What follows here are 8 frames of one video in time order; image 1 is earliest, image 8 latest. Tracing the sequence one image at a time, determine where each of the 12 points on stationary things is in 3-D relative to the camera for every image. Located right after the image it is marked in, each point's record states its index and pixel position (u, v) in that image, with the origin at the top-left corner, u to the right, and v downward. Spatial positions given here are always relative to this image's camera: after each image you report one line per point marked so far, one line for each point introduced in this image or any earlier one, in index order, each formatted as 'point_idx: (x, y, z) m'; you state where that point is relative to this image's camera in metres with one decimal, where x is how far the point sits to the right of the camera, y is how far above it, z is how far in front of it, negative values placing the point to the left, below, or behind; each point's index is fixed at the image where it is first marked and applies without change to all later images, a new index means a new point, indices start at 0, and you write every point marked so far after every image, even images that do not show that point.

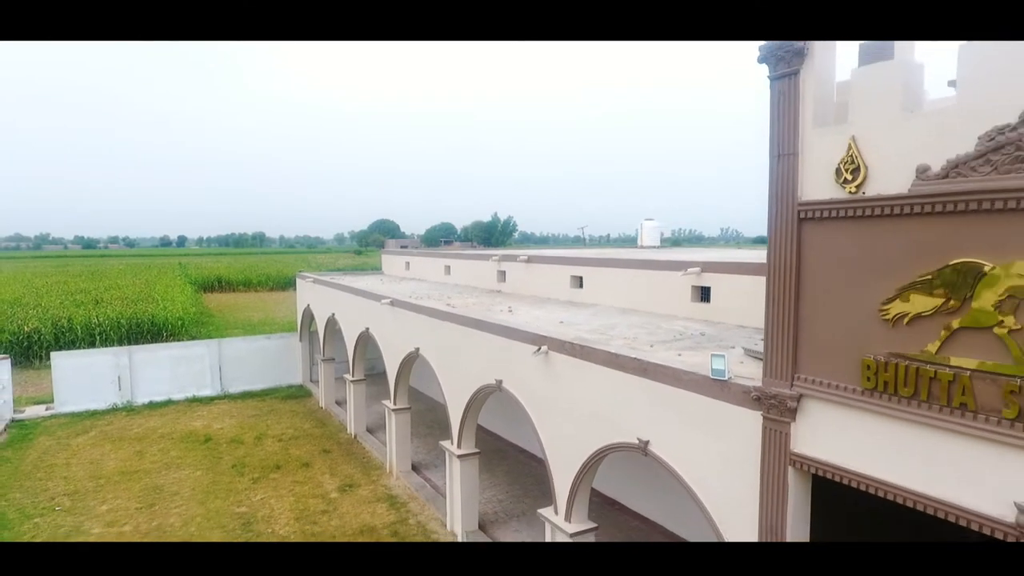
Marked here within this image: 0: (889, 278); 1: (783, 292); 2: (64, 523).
0: (+2.3, +0.1, +3.9) m
1: (+1.9, 0.0, +4.4) m
2: (-7.2, -3.8, +10.3) m
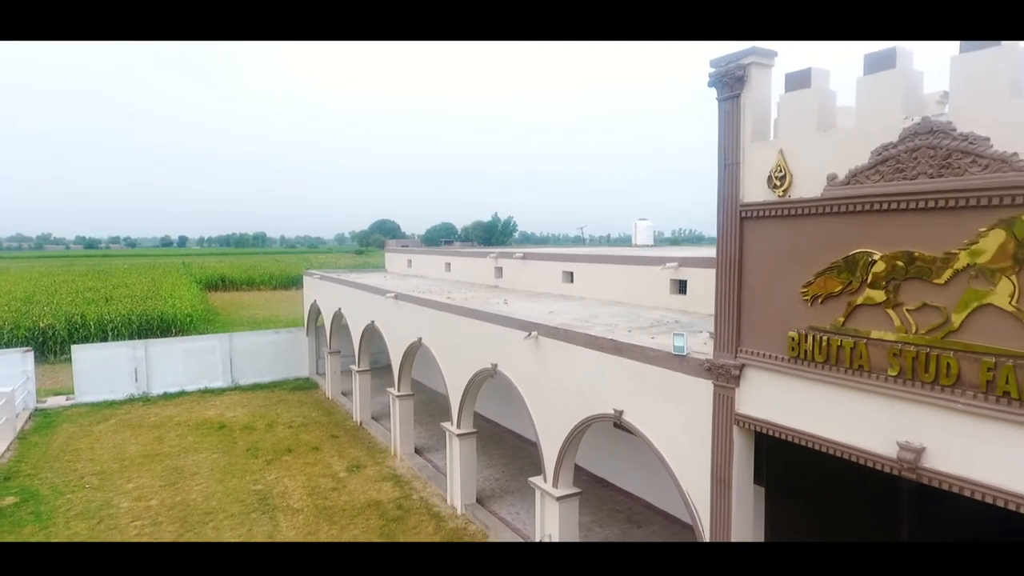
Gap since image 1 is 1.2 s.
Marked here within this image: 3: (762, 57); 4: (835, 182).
0: (+2.2, +0.2, +4.7) m
1: (+1.8, +0.1, +5.3) m
2: (-7.3, -3.7, +11.1) m
3: (+2.0, +1.8, +5.0) m
4: (+2.3, +0.7, +4.5) m
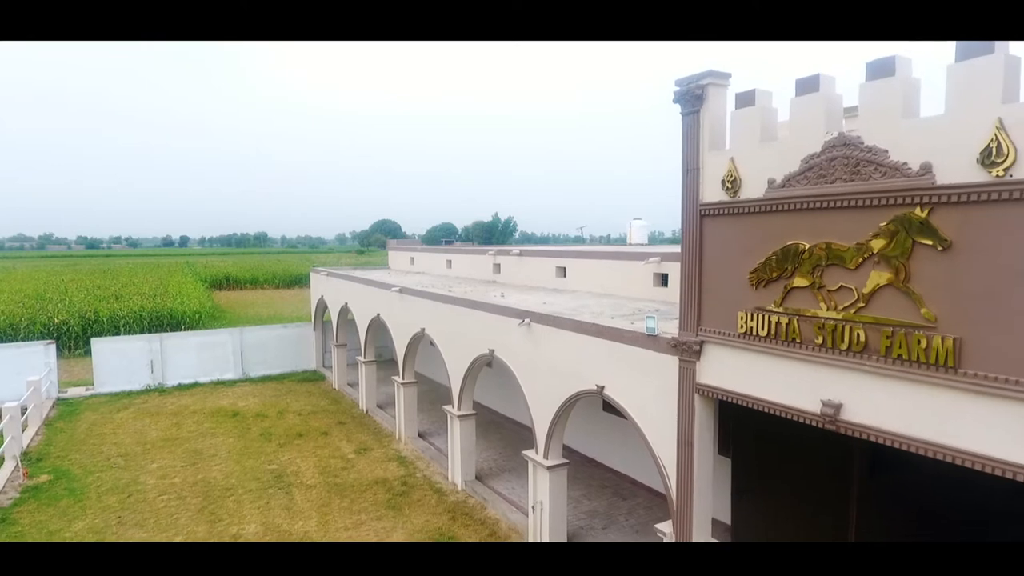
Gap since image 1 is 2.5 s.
0: (+2.1, +0.3, +5.6) m
1: (+1.7, +0.2, +6.2) m
2: (-7.3, -3.5, +12.0) m
3: (+1.9, +1.9, +5.9) m
4: (+2.2, +0.9, +5.4) m
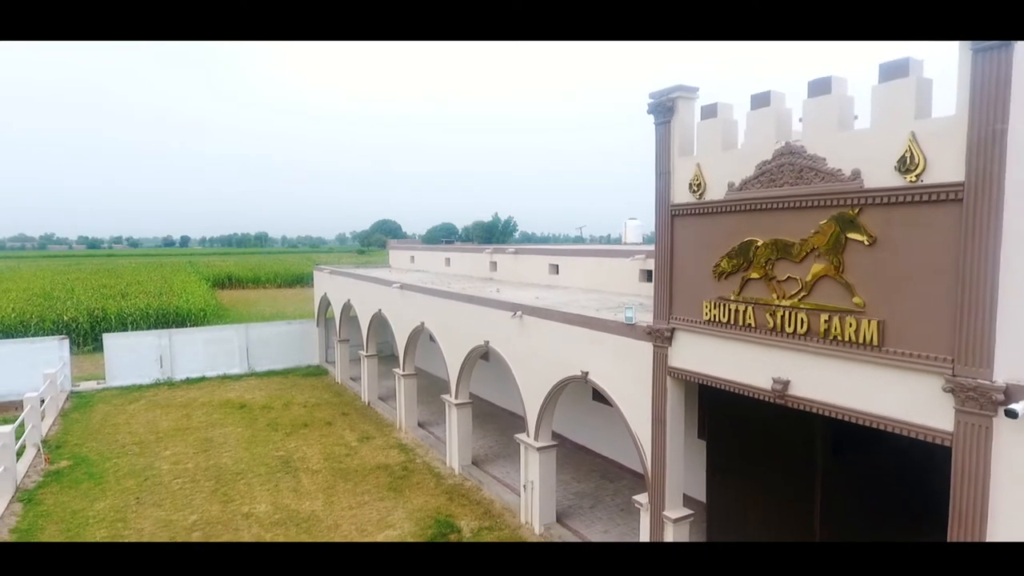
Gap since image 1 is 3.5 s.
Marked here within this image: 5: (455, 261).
0: (+2.0, +0.4, +6.3) m
1: (+1.6, +0.3, +6.9) m
2: (-7.5, -3.5, +12.7) m
3: (+1.8, +2.0, +6.6) m
4: (+2.1, +0.9, +6.0) m
5: (-1.6, +0.8, +18.2) m
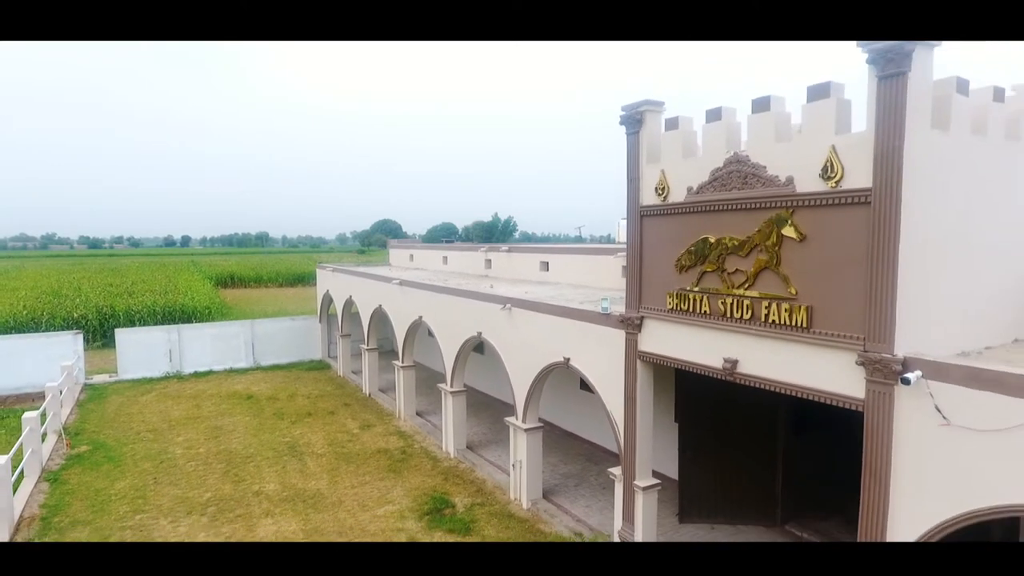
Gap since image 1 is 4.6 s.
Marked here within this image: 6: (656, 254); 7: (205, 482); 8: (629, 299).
0: (+1.8, +0.5, +7.1) m
1: (+1.5, +0.4, +7.7) m
2: (-7.6, -3.4, +13.5) m
3: (+1.6, +2.1, +7.4) m
4: (+1.9, +1.0, +6.8) m
5: (-1.8, +0.9, +19.0) m
6: (+1.7, +0.4, +7.4) m
7: (-5.6, -3.5, +11.6) m
8: (+1.4, -0.1, +7.8) m
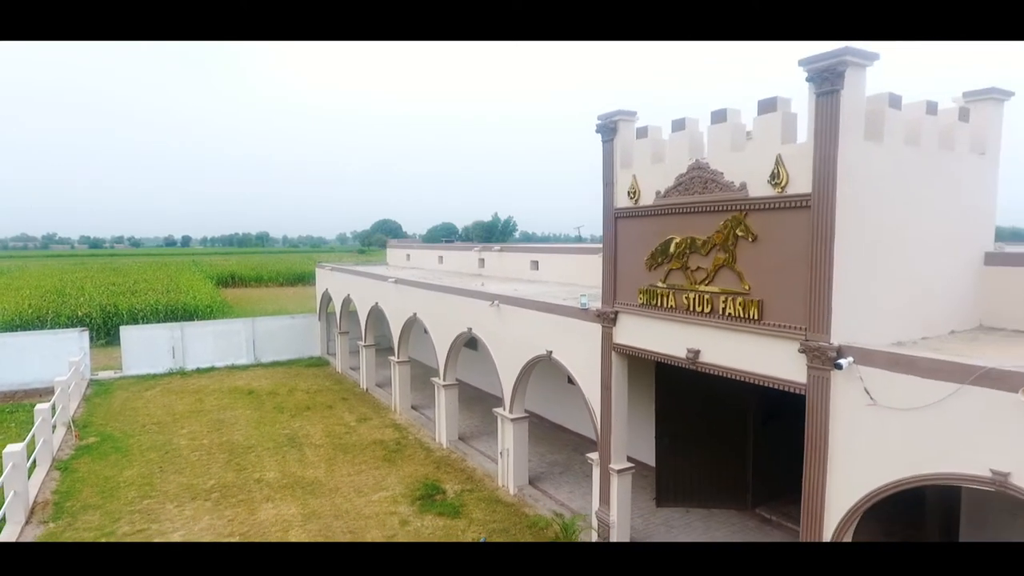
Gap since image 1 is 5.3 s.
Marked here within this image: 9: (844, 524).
0: (+1.6, +0.5, +7.7) m
1: (+1.3, +0.4, +8.2) m
2: (-7.8, -3.3, +14.1) m
3: (+1.4, +2.2, +8.0) m
4: (+1.7, +1.1, +7.4) m
5: (-2.0, +0.9, +19.5) m
6: (+1.5, +0.4, +8.0) m
7: (-5.8, -3.5, +12.1) m
8: (+1.2, -0.1, +8.4) m
9: (+2.9, -2.0, +5.6) m
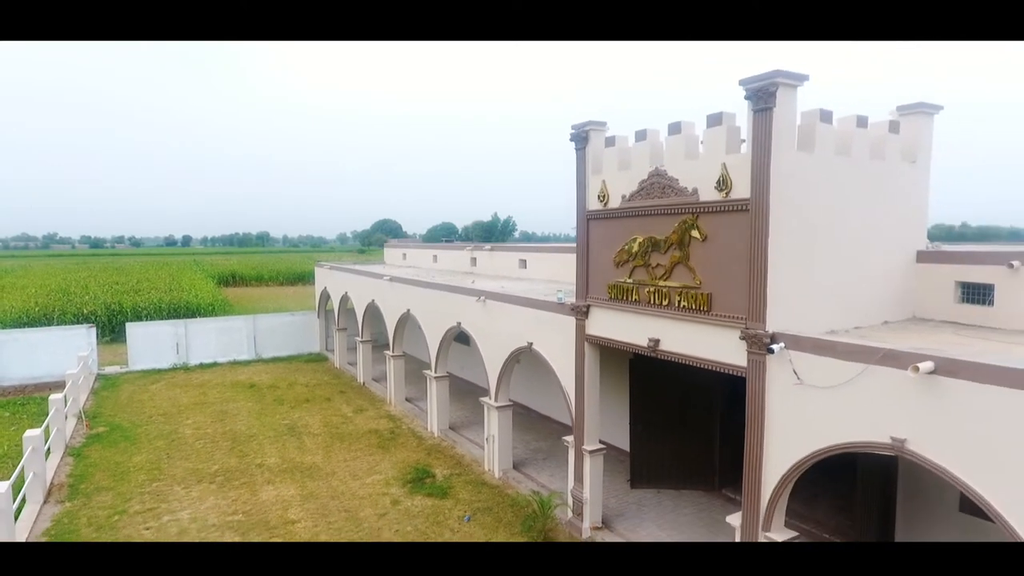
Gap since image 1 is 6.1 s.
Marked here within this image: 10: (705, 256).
0: (+1.4, +0.6, +8.4) m
1: (+1.0, +0.5, +9.0) m
2: (-8.1, -3.3, +14.8) m
3: (+1.1, +2.2, +8.7) m
4: (+1.5, +1.1, +8.2) m
5: (-2.3, +1.0, +20.3) m
6: (+1.2, +0.5, +8.7) m
7: (-6.1, -3.4, +12.9) m
8: (+0.9, 0.0, +9.1) m
9: (+2.6, -2.0, +6.3) m
10: (+2.2, +0.3, +7.1) m
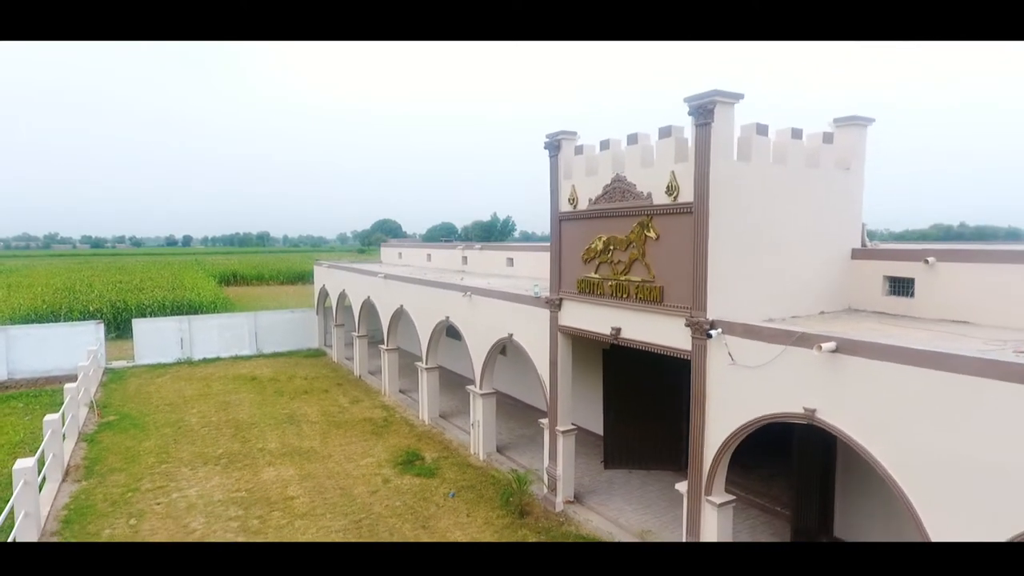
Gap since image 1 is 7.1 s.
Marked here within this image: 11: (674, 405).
0: (+1.0, +0.6, +9.3) m
1: (+0.7, +0.5, +9.9) m
2: (-8.4, -3.2, +15.7) m
3: (+0.8, +2.3, +9.6) m
4: (+1.1, +1.2, +9.0) m
5: (-2.6, +1.1, +21.2) m
6: (+0.9, +0.6, +9.6) m
7: (-6.4, -3.3, +13.8) m
8: (+0.6, +0.1, +10.0) m
9: (+2.3, -1.9, +7.2) m
10: (+1.8, +0.4, +7.9) m
11: (+2.9, -2.1, +11.4) m
